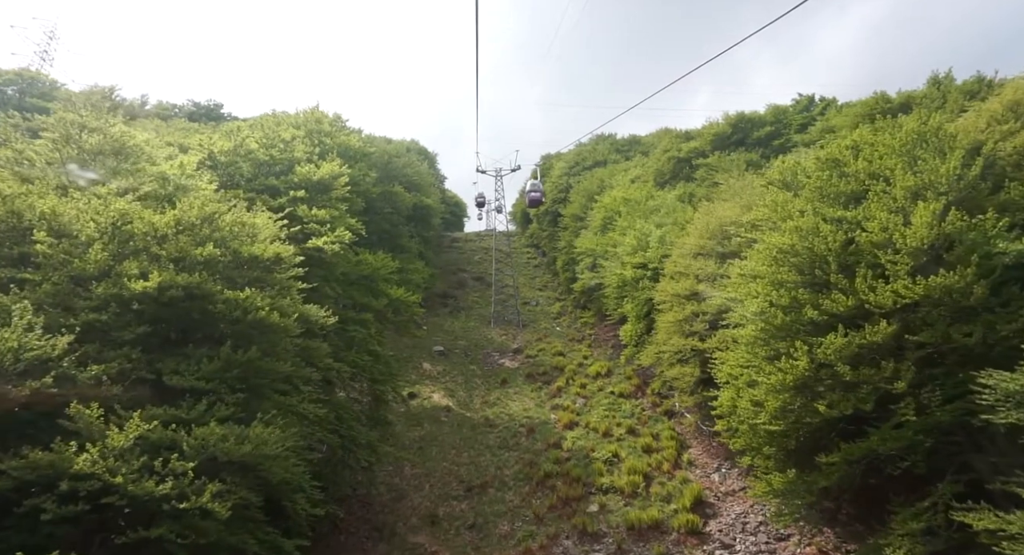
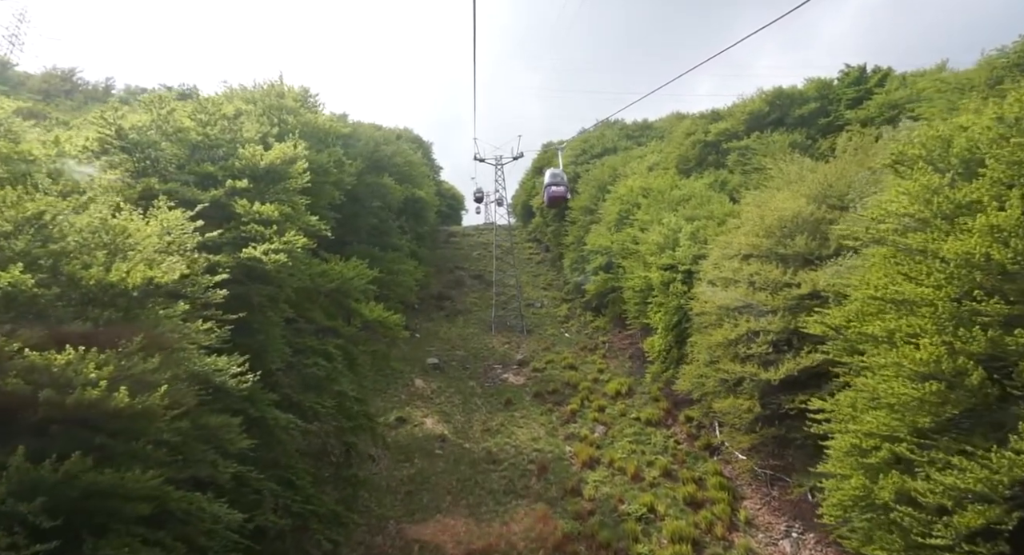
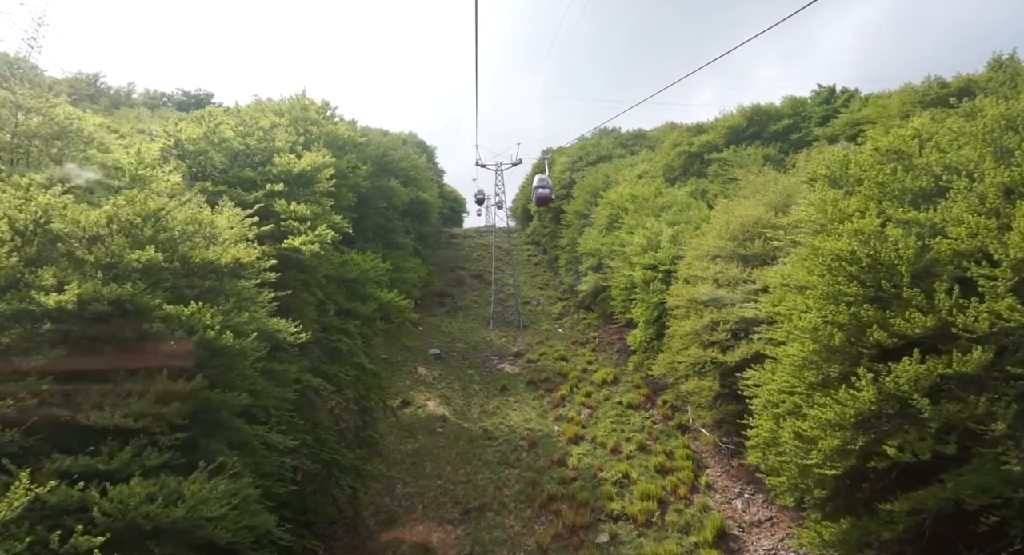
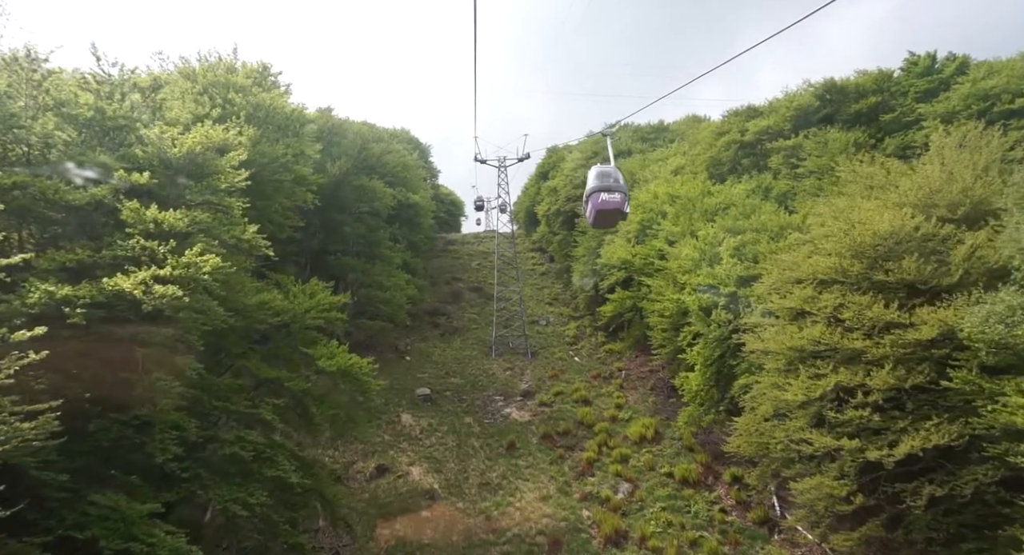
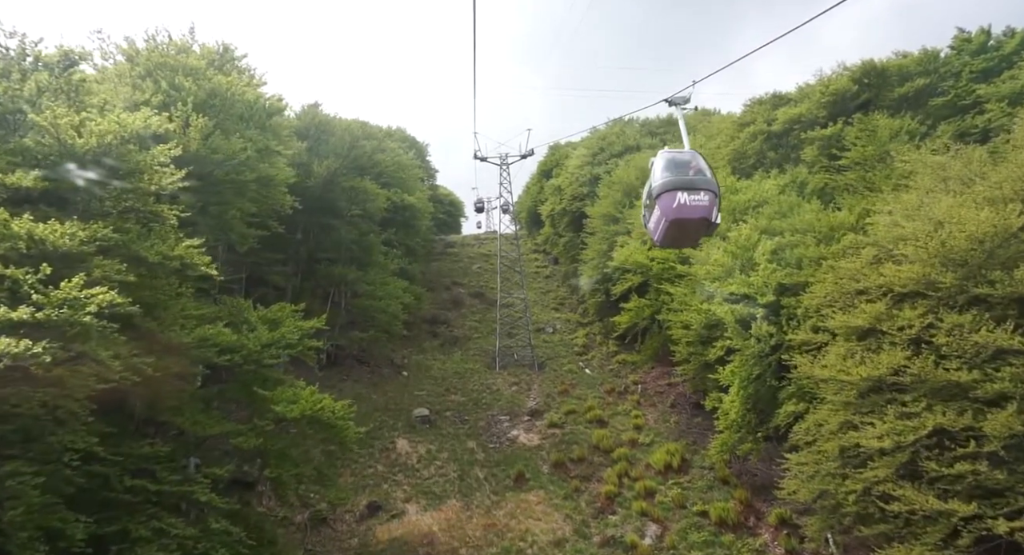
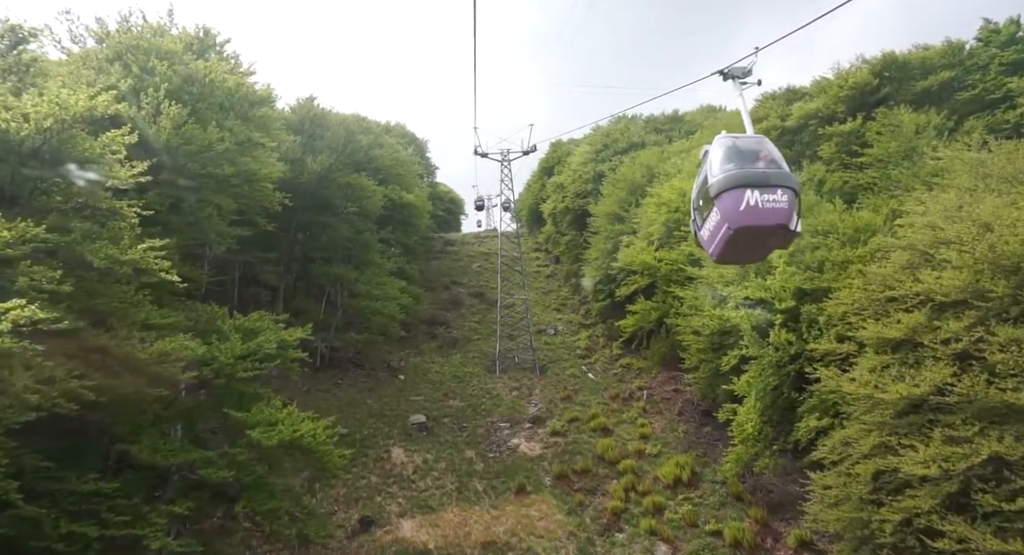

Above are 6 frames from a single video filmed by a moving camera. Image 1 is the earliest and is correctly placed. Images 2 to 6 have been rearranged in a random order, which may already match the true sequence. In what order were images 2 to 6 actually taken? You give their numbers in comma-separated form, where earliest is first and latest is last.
3, 2, 4, 5, 6
